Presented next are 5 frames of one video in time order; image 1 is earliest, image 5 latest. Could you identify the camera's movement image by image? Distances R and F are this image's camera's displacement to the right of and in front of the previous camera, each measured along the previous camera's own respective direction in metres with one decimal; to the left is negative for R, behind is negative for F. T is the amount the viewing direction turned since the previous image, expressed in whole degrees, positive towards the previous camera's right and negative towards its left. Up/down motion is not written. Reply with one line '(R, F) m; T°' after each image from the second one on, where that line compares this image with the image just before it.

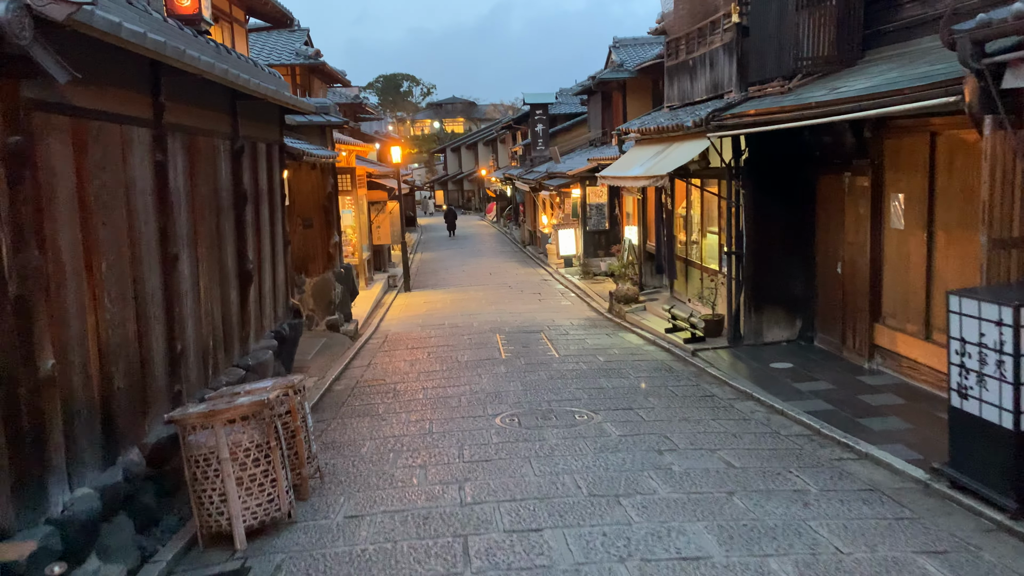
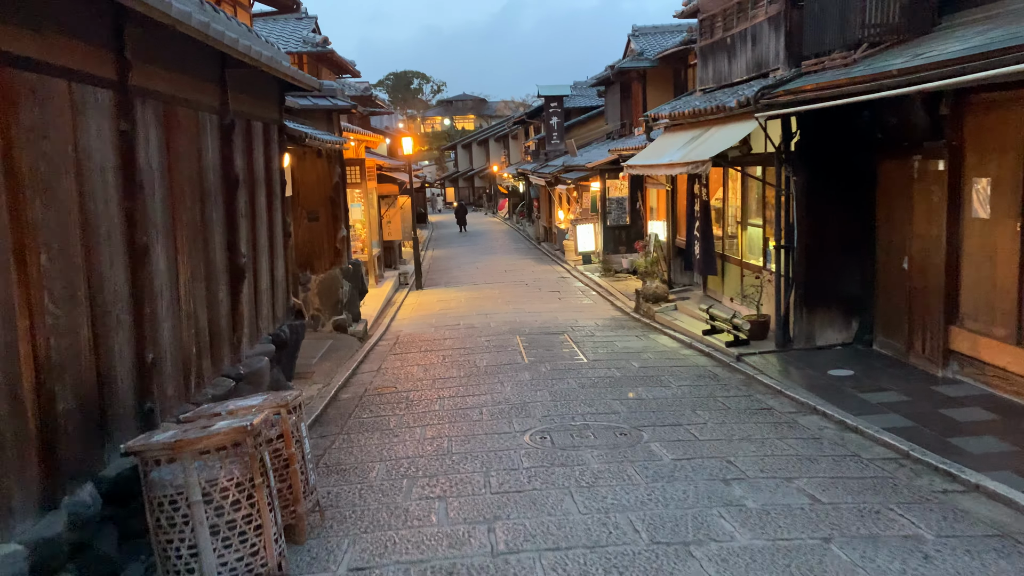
(-0.2, +1.1) m; -1°
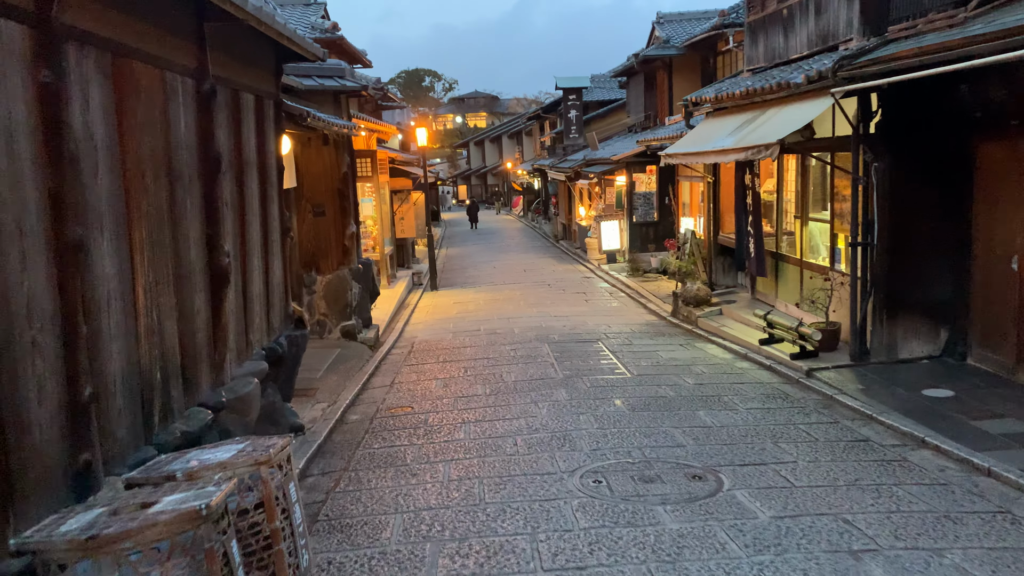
(-0.3, +1.4) m; -1°
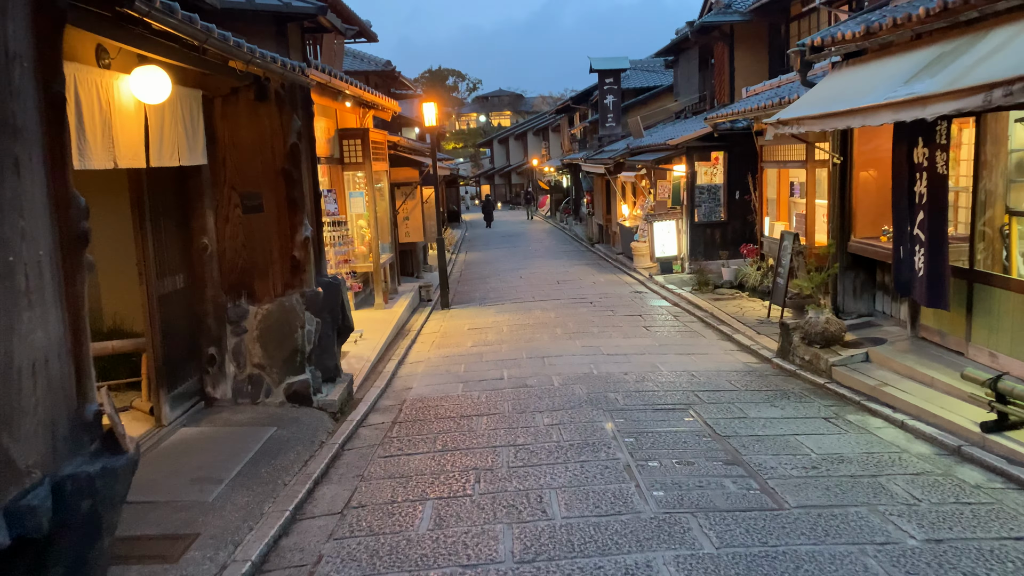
(-0.2, +4.5) m; -2°
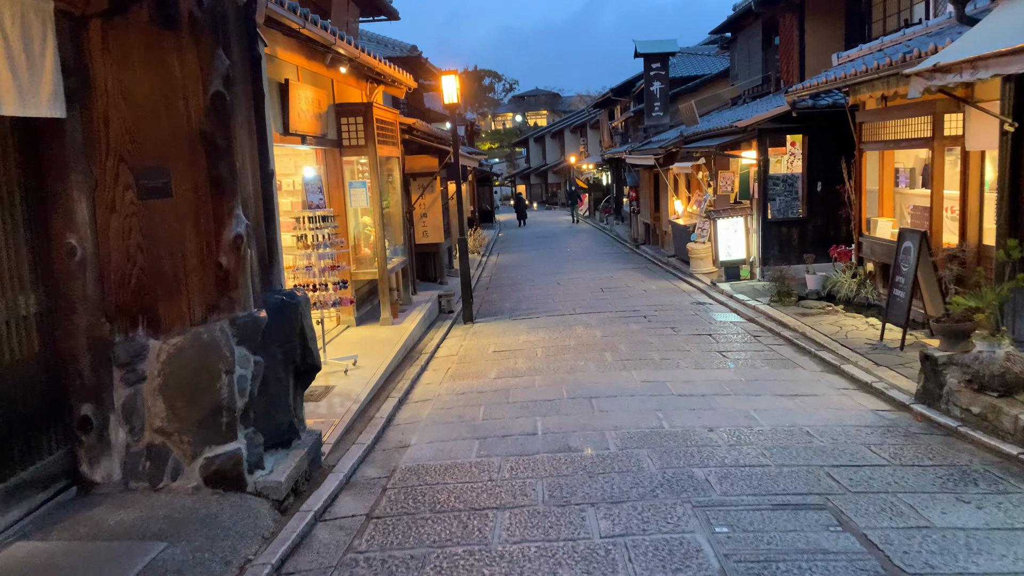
(0.0, +2.8) m; -3°
